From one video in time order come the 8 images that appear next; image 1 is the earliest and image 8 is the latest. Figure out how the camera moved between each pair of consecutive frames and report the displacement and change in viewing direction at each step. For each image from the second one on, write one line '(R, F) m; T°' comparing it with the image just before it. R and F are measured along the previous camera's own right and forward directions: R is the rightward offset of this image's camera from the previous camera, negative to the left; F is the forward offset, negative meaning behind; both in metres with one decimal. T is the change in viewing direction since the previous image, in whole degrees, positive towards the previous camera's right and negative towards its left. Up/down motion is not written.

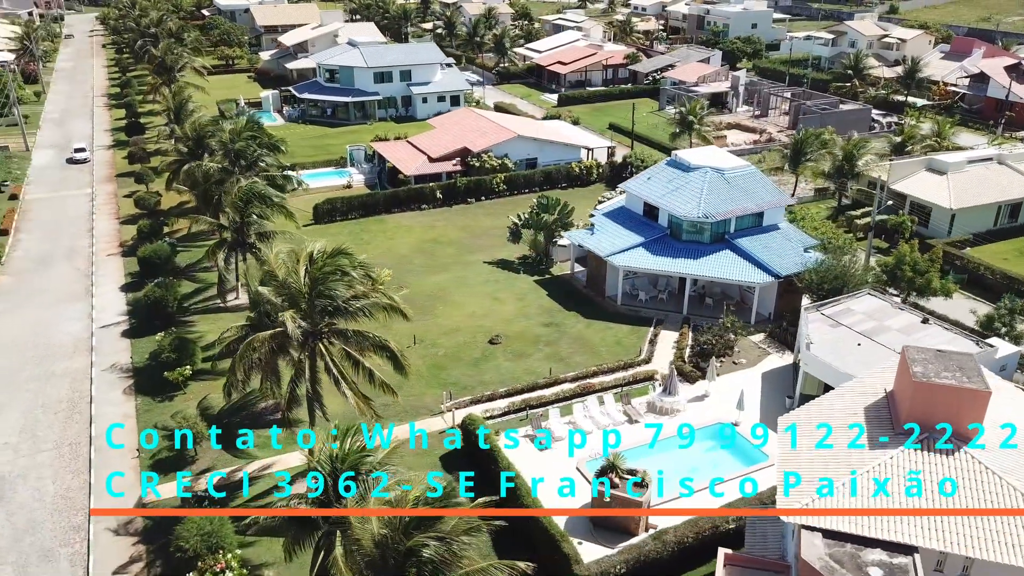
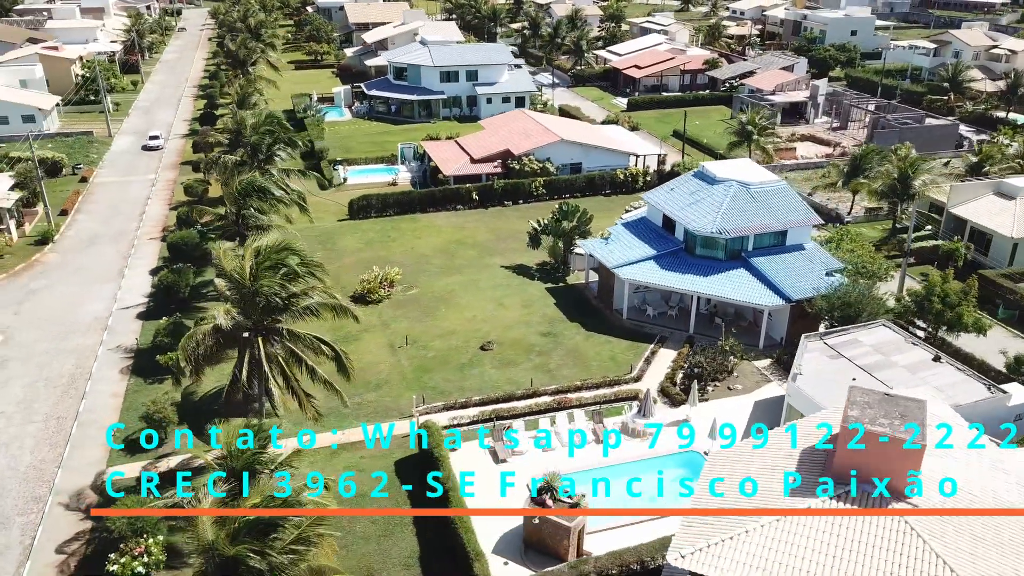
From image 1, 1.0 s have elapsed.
(+5.3, +1.1) m; -7°
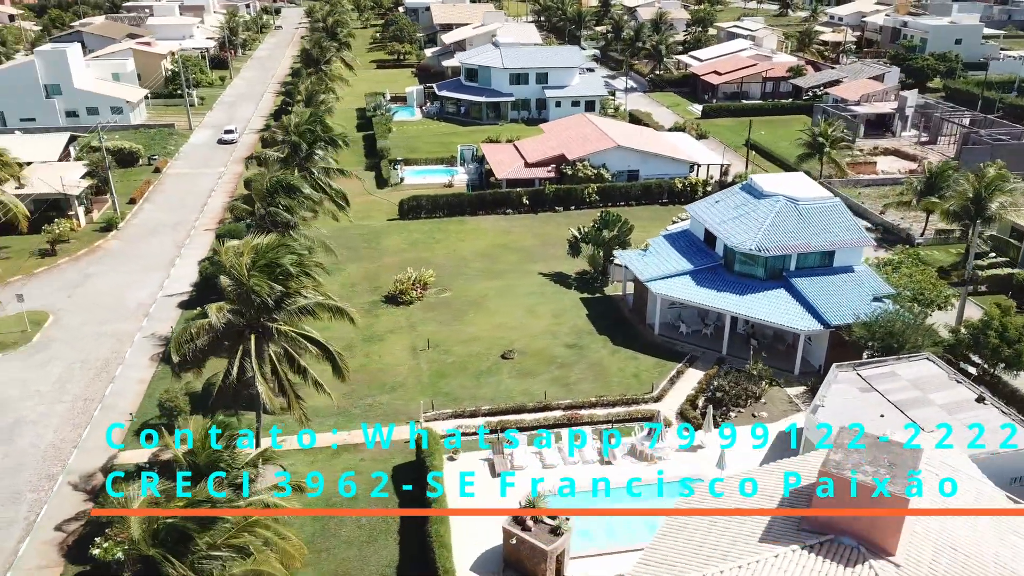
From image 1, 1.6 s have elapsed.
(+3.1, +1.0) m; -6°
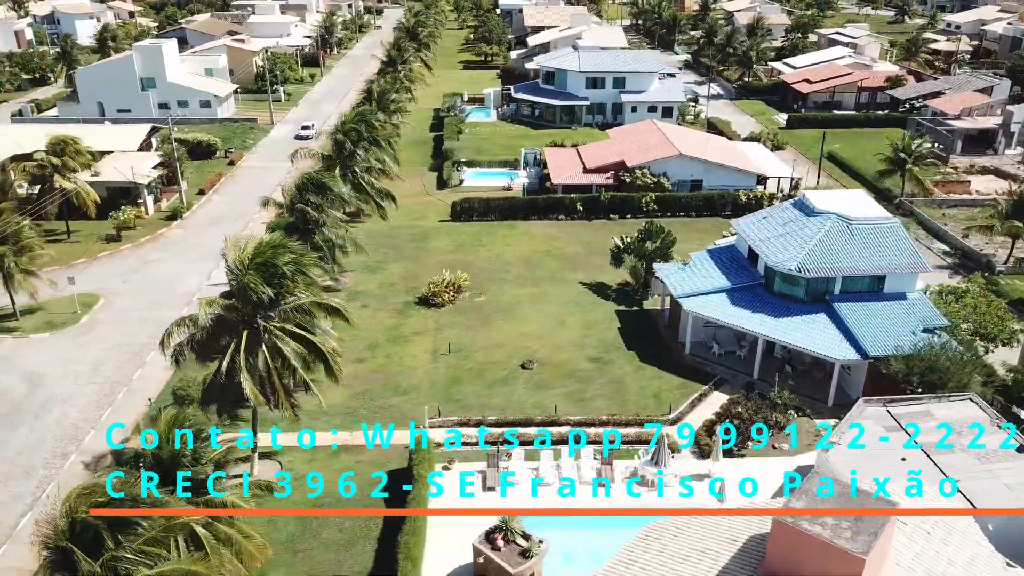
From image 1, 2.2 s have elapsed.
(+3.5, +1.1) m; -7°
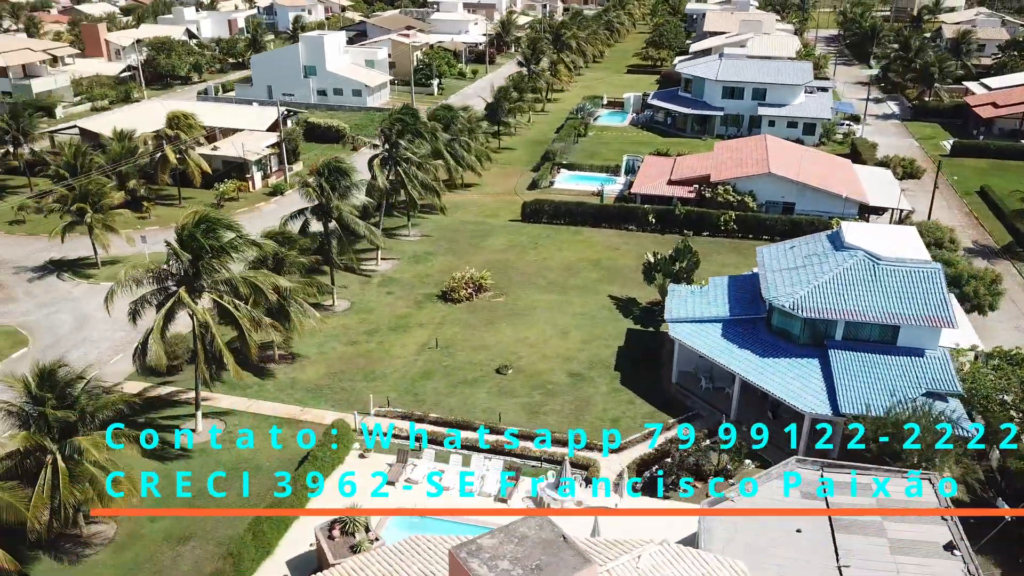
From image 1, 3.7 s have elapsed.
(+10.3, +1.9) m; -15°
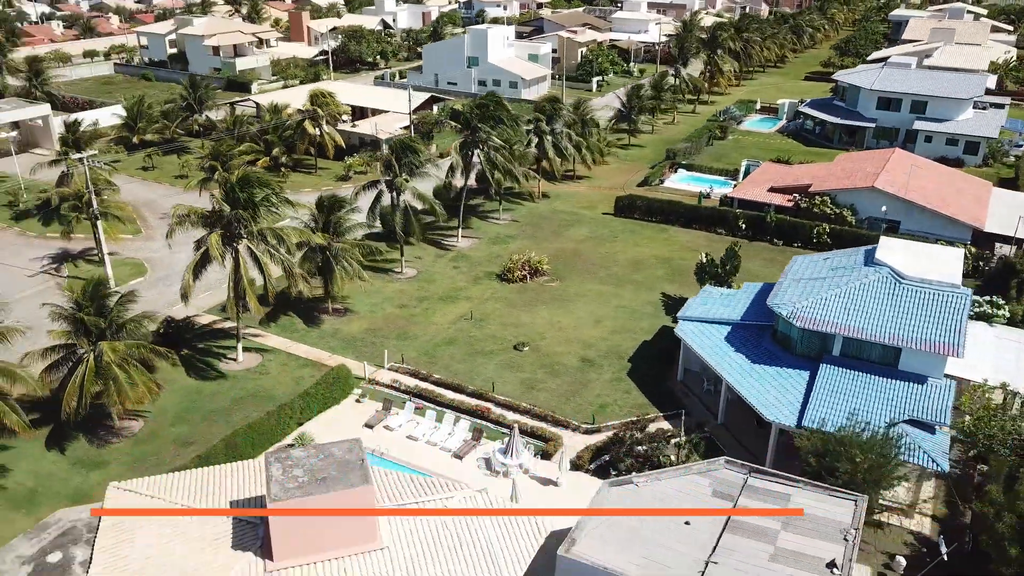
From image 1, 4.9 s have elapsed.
(+8.5, -0.7) m; -14°
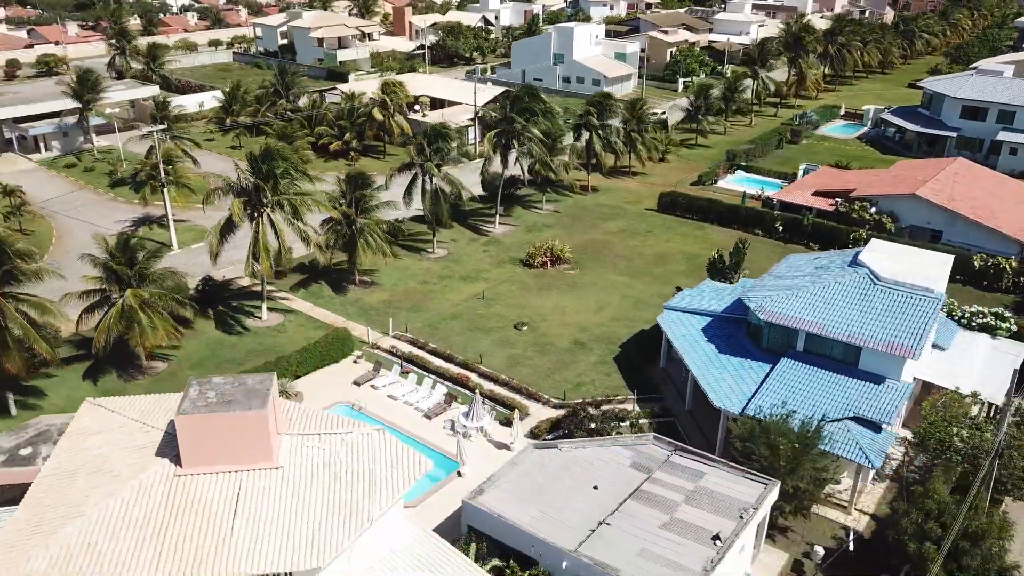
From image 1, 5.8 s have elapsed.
(+5.8, -1.6) m; -8°
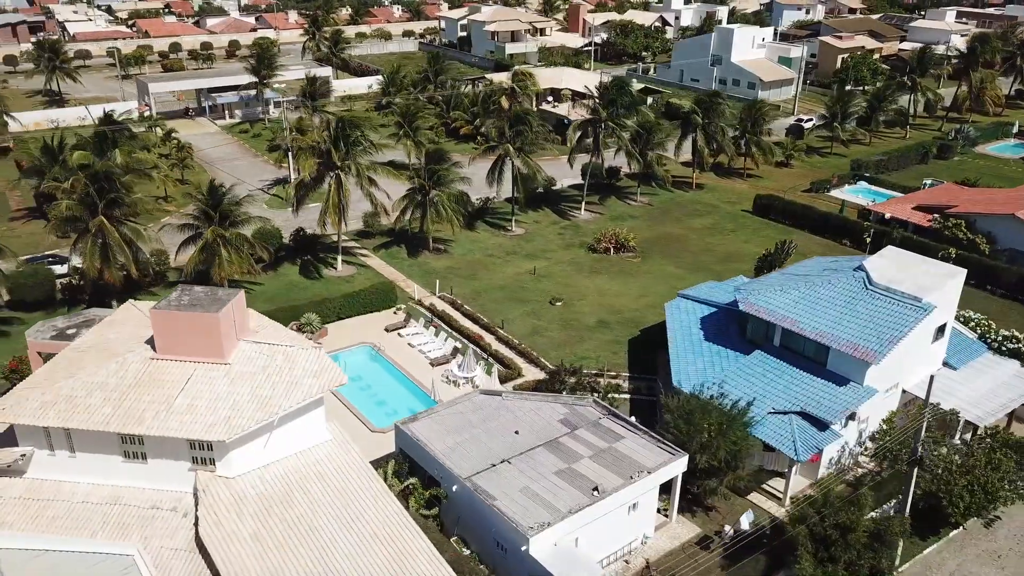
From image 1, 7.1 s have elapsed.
(+8.6, -1.7) m; -14°
